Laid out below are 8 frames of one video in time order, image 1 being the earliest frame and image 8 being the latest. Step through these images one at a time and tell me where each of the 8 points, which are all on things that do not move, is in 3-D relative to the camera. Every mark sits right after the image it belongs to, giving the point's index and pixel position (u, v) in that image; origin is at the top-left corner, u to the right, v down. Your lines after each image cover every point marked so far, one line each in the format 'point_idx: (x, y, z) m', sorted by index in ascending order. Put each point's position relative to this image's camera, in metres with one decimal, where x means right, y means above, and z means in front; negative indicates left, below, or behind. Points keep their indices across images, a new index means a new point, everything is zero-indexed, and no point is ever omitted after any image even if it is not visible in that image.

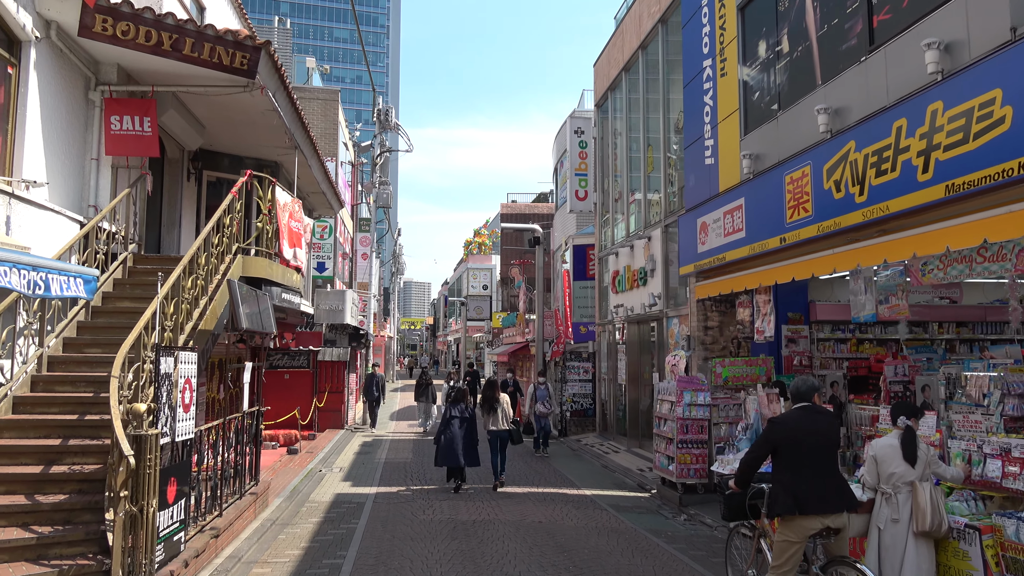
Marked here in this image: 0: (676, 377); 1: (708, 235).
0: (+2.3, -1.3, +10.3) m
1: (+2.6, +0.7, +10.0) m
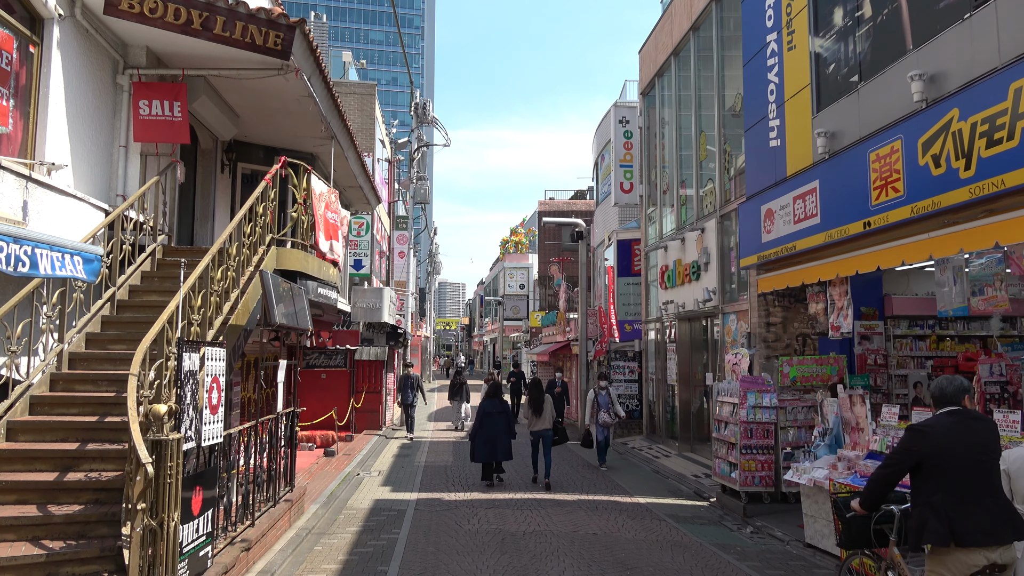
0: (+2.9, -1.2, +9.5) m
1: (+3.2, +0.8, +9.2) m
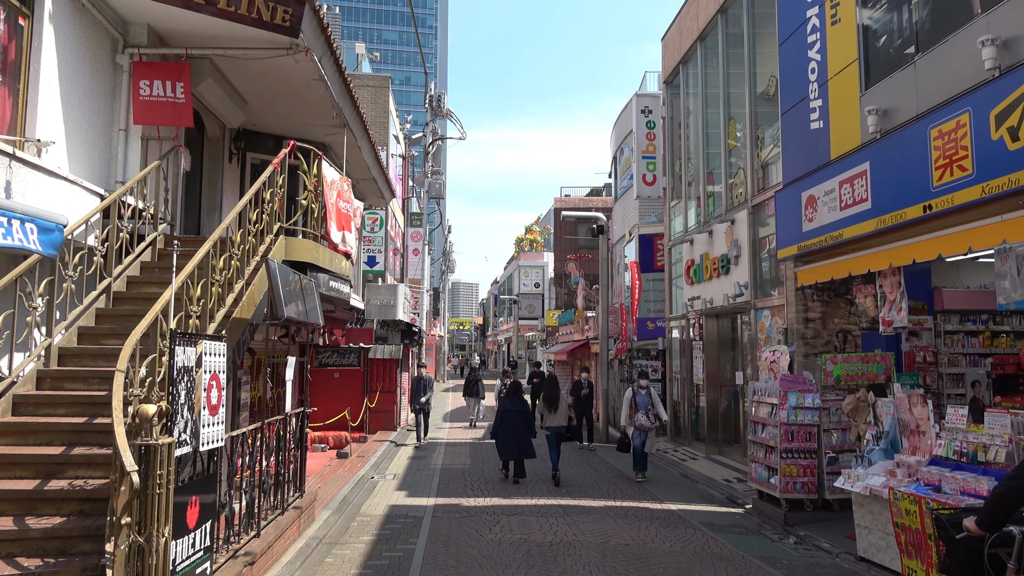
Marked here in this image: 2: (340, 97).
0: (+3.2, -1.1, +8.9) m
1: (+3.5, +0.9, +8.6) m
2: (-2.4, +2.6, +10.3) m
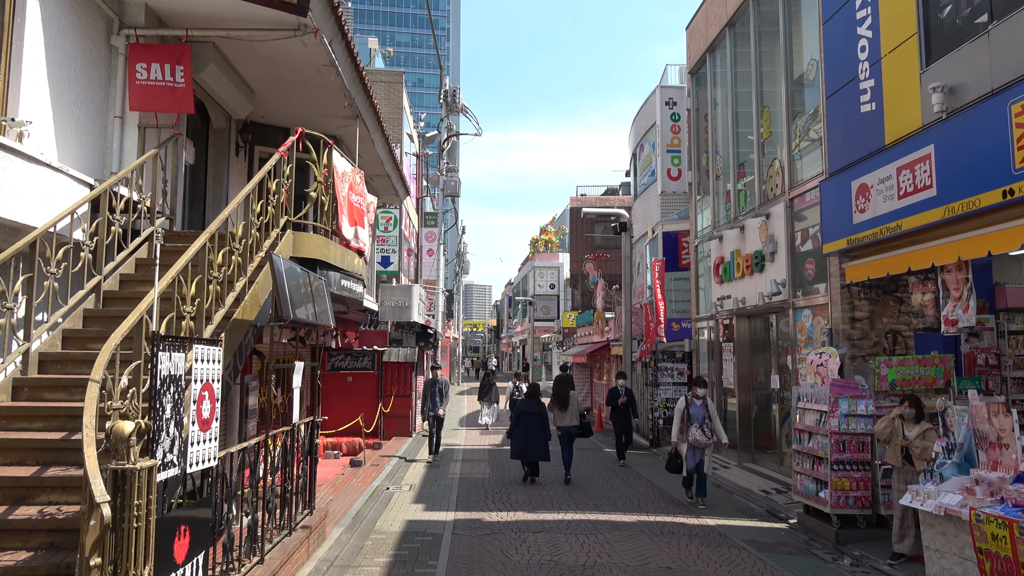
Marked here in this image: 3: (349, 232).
0: (+3.4, -1.0, +8.2) m
1: (+3.8, +0.9, +7.9) m
2: (-2.1, +2.6, +9.7) m
3: (-1.8, +0.6, +8.4) m
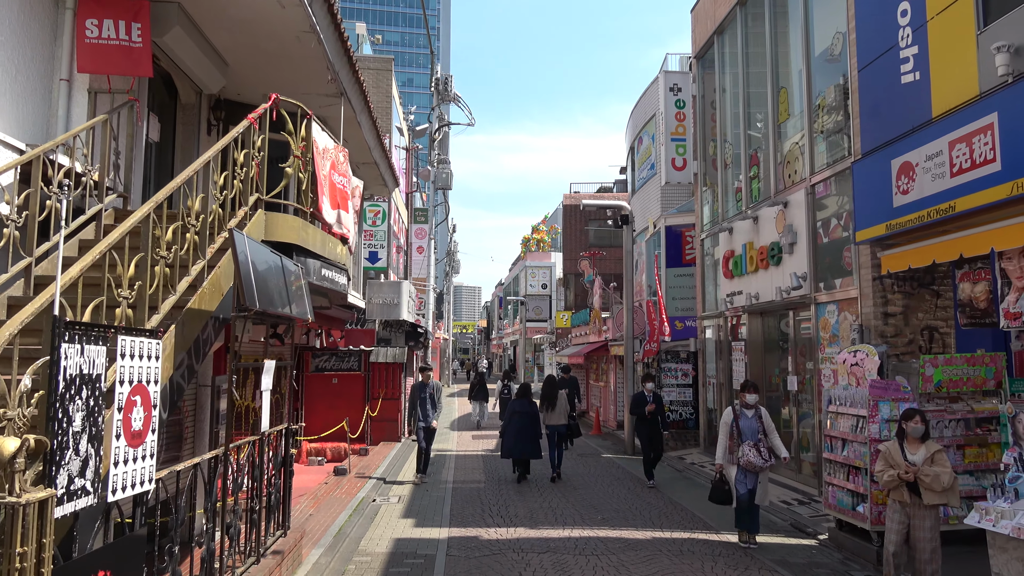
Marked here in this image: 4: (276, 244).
0: (+3.4, -0.9, +7.4) m
1: (+3.8, +1.0, +7.1) m
2: (-2.1, +2.7, +8.8) m
3: (-1.8, +0.7, +7.5) m
4: (-2.1, +0.4, +6.7) m
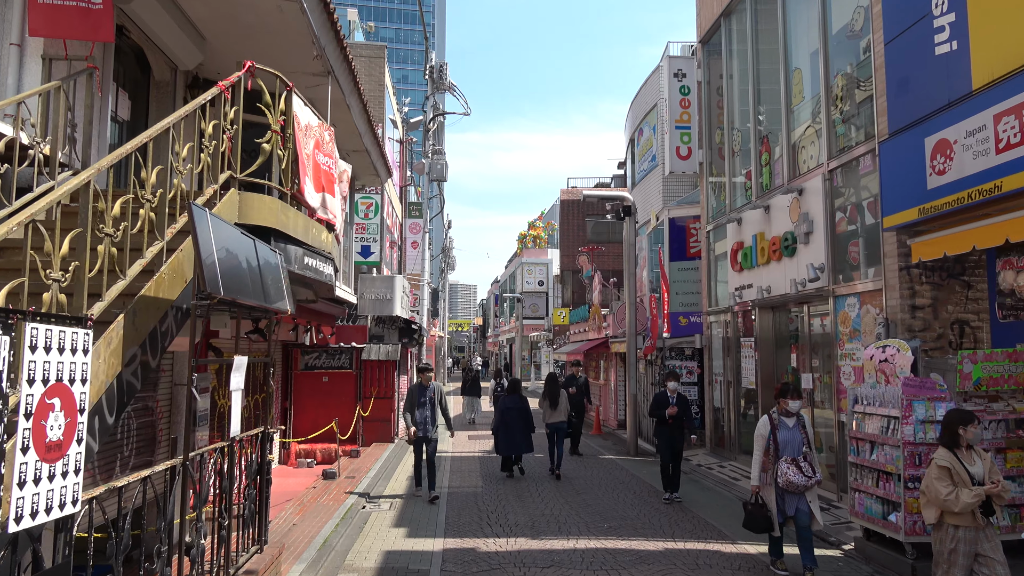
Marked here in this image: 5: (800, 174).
0: (+3.5, -0.9, +6.8) m
1: (+3.8, +1.1, +6.5) m
2: (-2.1, +2.8, +8.2) m
3: (-1.8, +0.8, +6.9) m
4: (-2.1, +0.5, +6.1) m
5: (+4.0, +1.6, +10.5) m
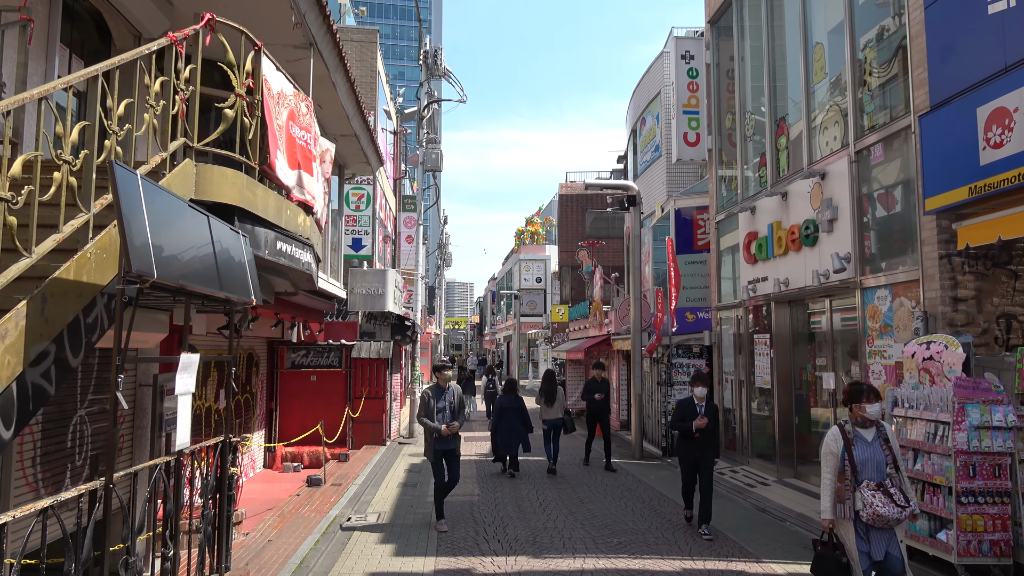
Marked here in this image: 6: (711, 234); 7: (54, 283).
0: (+3.5, -0.8, +6.0) m
1: (+3.8, +1.2, +5.7) m
2: (-2.1, +2.9, +7.4) m
3: (-1.8, +0.9, +6.1) m
4: (-2.1, +0.6, +5.3) m
5: (+4.0, +1.7, +9.8) m
6: (+3.7, +1.0, +13.9) m
7: (-2.0, +0.1, +3.3) m
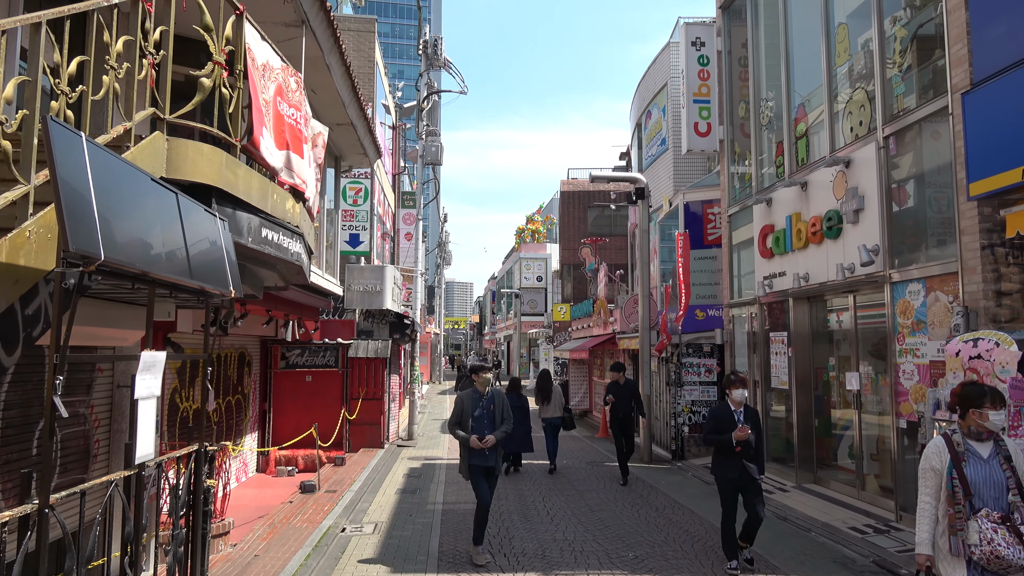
0: (+3.5, -0.7, +5.5) m
1: (+3.9, +1.3, +5.2) m
2: (-2.0, +3.0, +6.8) m
3: (-1.8, +1.0, +5.6) m
4: (-2.0, +0.6, +4.7) m
5: (+4.1, +1.8, +9.2) m
6: (+3.7, +1.0, +13.4) m
7: (-1.9, +0.2, +2.8) m
